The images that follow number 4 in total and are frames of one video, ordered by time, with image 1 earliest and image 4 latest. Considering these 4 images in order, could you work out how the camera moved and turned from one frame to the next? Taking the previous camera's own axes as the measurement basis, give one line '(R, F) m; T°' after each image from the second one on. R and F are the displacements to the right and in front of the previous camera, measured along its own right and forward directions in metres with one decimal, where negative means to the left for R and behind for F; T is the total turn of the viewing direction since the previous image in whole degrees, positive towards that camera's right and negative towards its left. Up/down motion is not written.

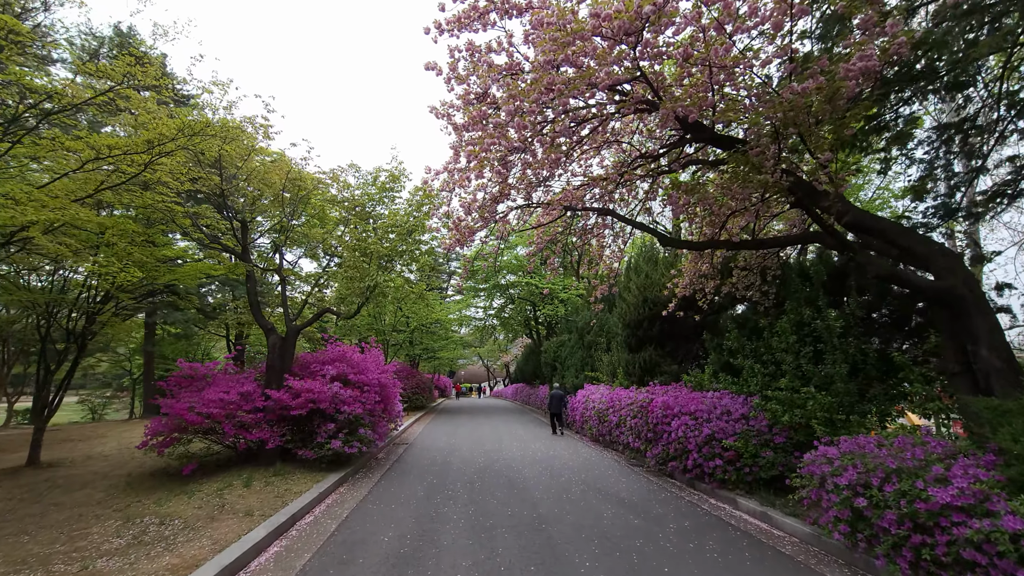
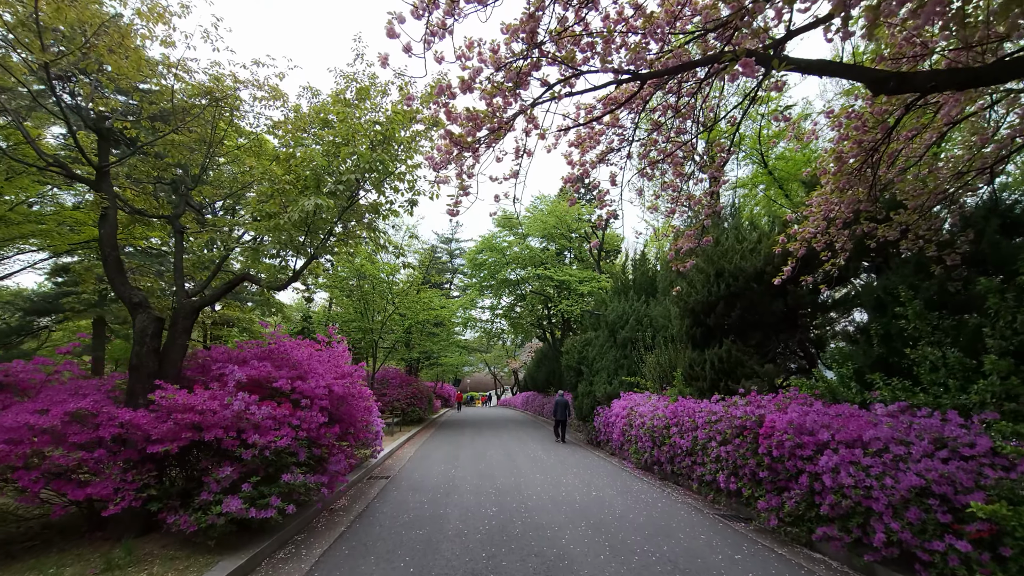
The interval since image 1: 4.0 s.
(-0.2, +3.2) m; -1°
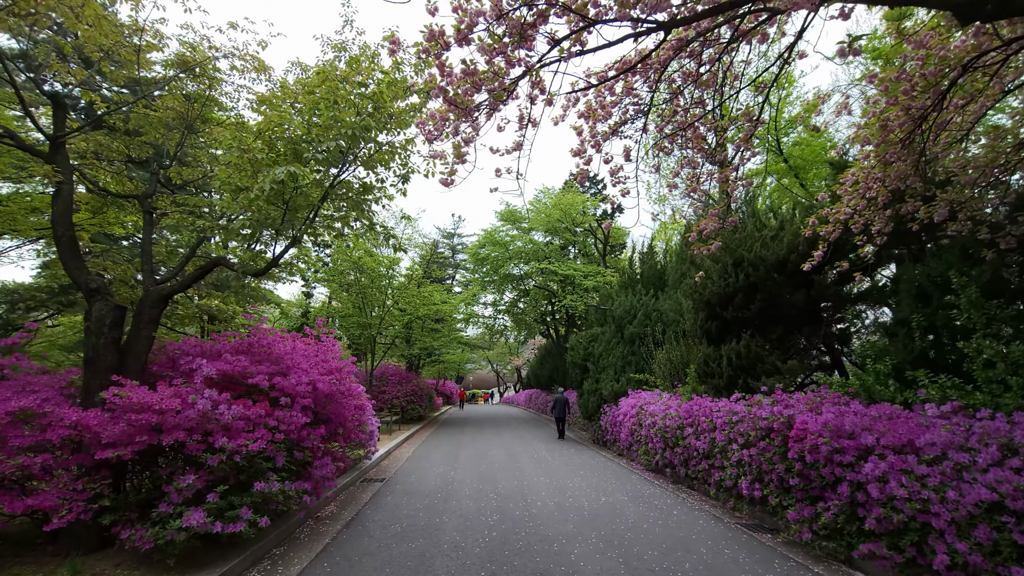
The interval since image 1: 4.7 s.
(0.0, +0.5) m; 0°
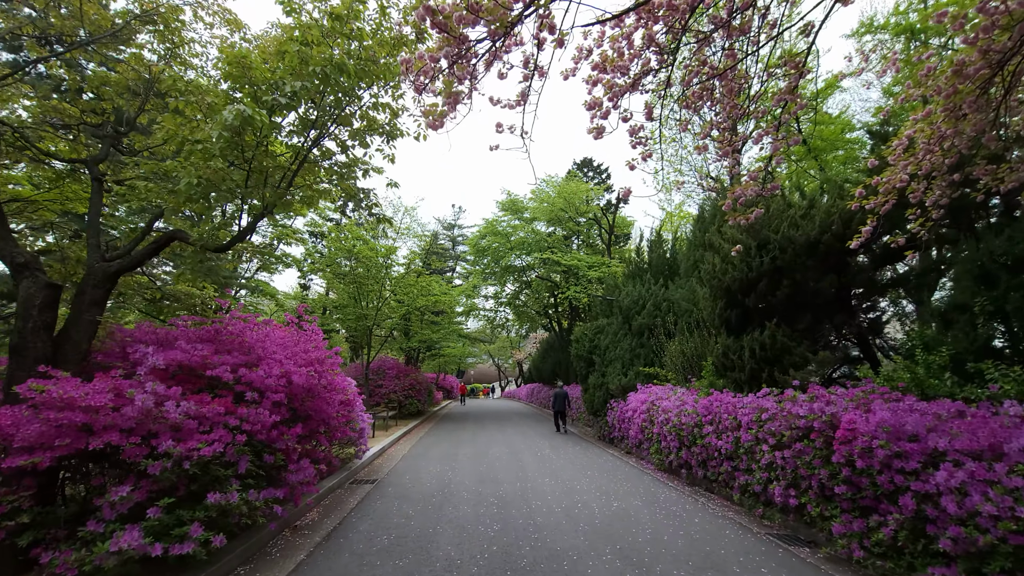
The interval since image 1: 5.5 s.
(0.0, +0.7) m; 0°
